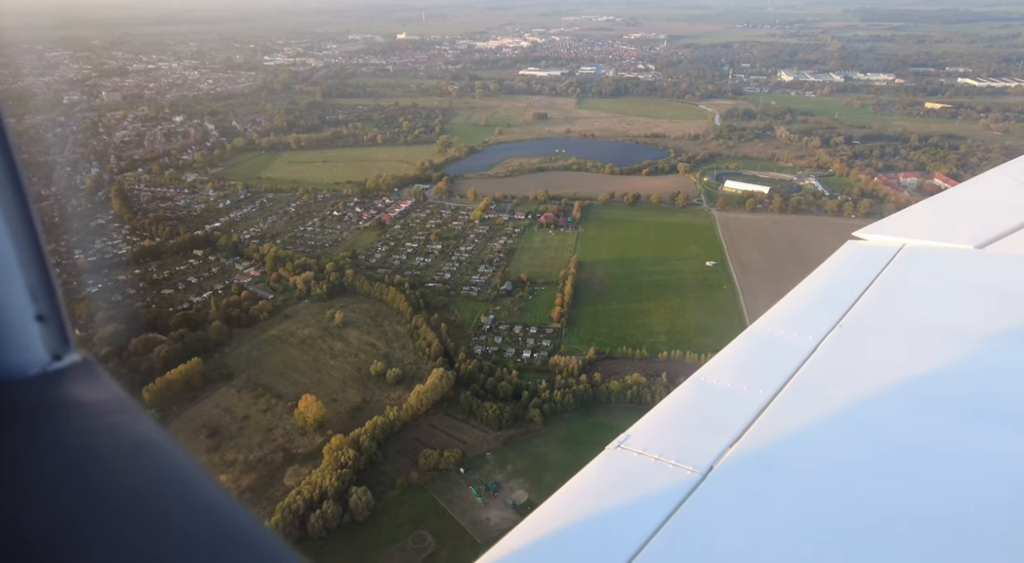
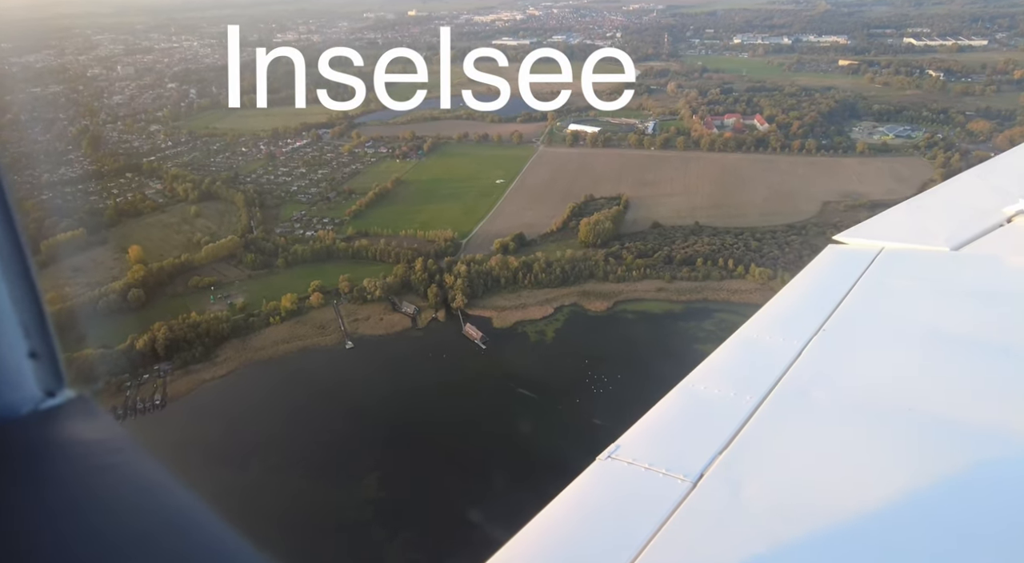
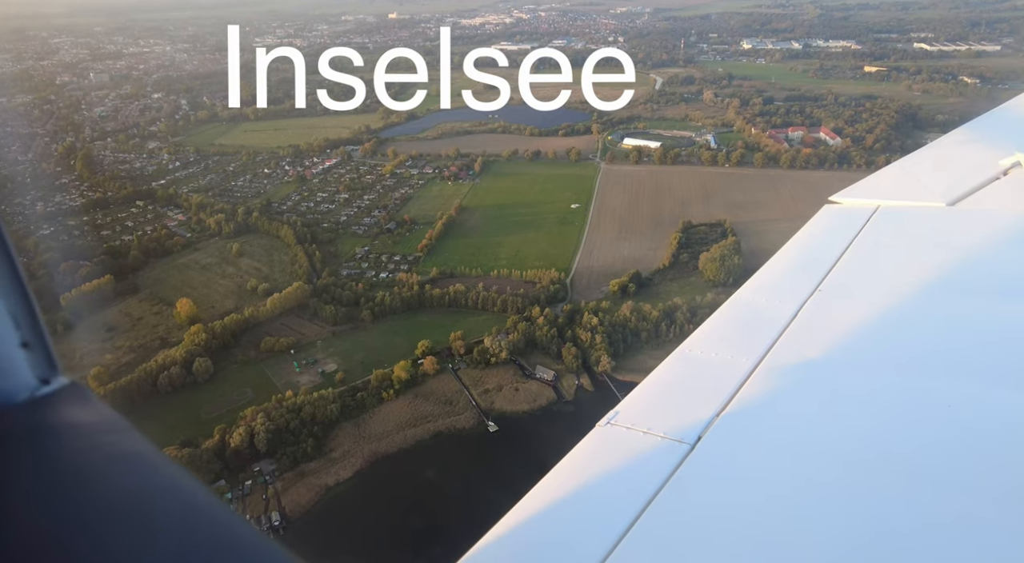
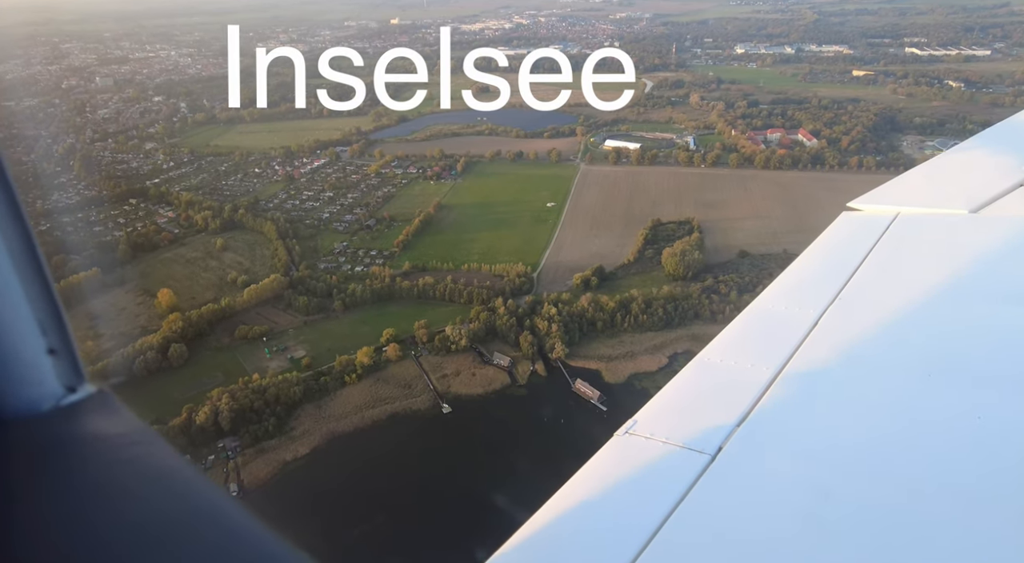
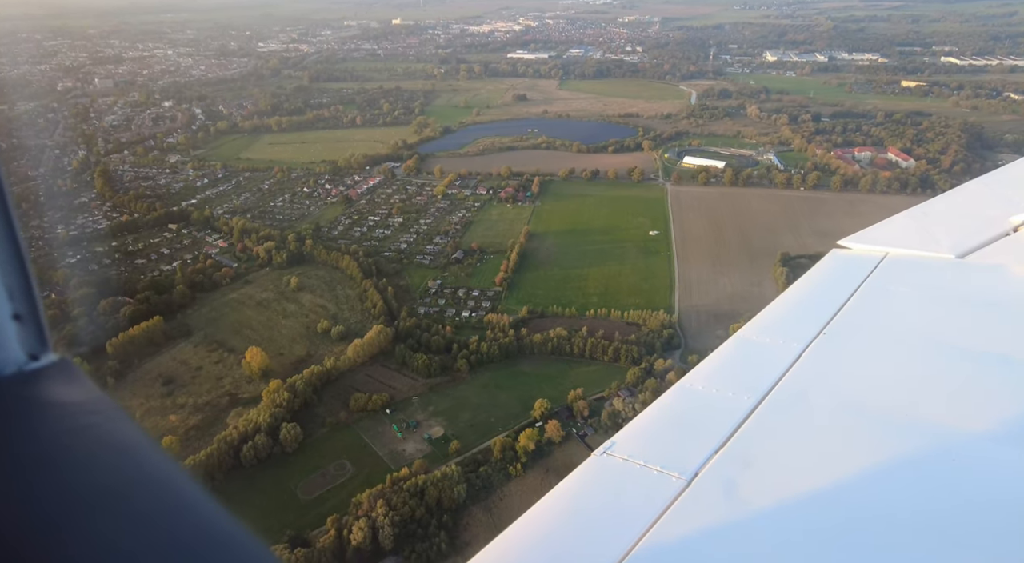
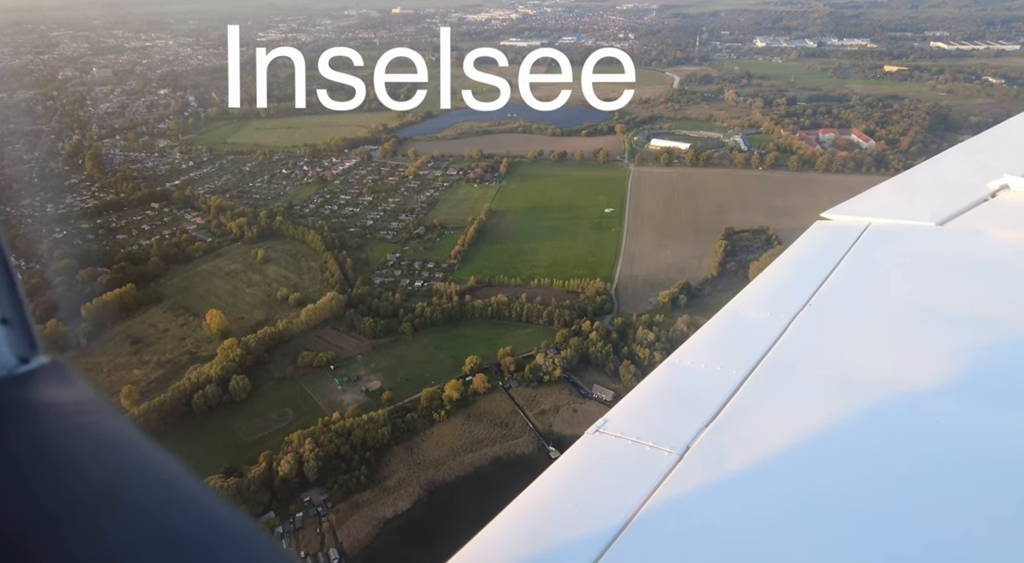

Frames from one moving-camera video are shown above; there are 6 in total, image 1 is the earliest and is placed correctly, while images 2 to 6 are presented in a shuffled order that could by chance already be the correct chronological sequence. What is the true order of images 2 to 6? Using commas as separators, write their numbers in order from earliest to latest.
5, 6, 3, 4, 2
